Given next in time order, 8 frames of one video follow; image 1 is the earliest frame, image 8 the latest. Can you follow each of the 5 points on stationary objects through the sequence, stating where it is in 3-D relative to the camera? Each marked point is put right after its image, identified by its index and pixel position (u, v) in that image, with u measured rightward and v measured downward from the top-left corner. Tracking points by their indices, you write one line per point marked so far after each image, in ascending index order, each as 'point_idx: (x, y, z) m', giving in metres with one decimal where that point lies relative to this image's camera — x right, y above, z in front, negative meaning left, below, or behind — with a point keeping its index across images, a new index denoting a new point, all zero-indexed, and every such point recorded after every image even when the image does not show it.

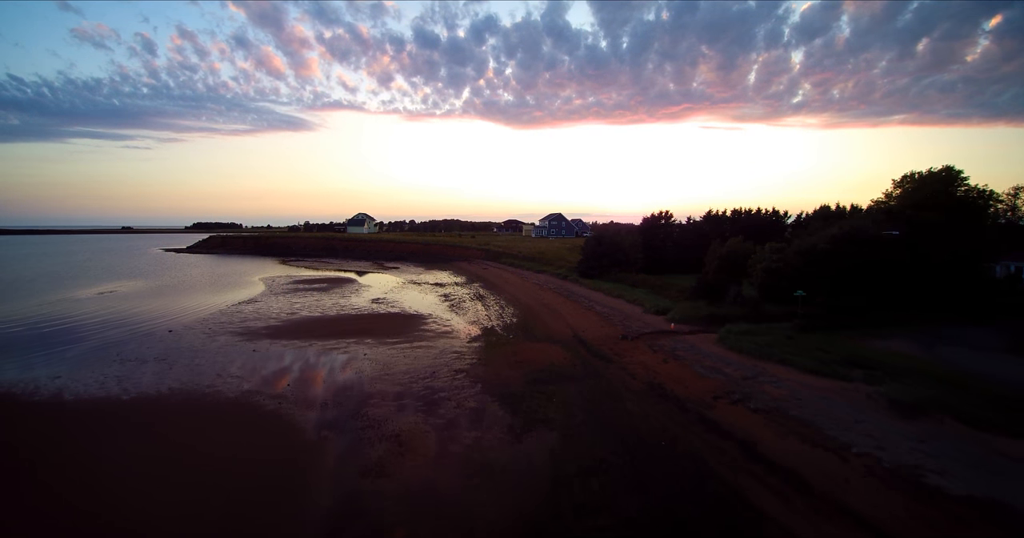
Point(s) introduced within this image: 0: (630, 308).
0: (+4.6, -1.5, +17.2) m
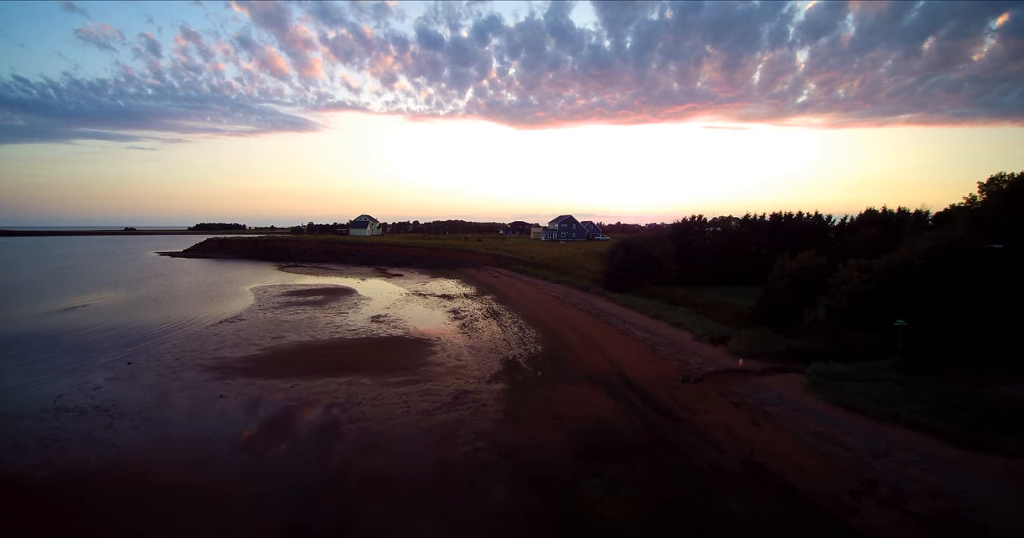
0: (+5.4, -2.1, +14.5) m
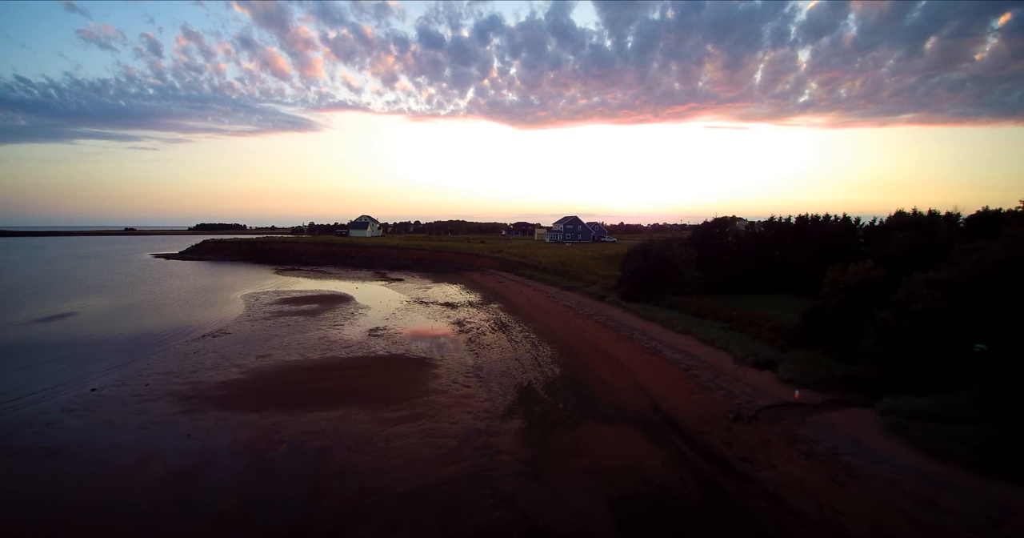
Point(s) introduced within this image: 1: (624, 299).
0: (+5.8, -2.5, +12.8) m
1: (+5.0, -1.4, +20.1) m
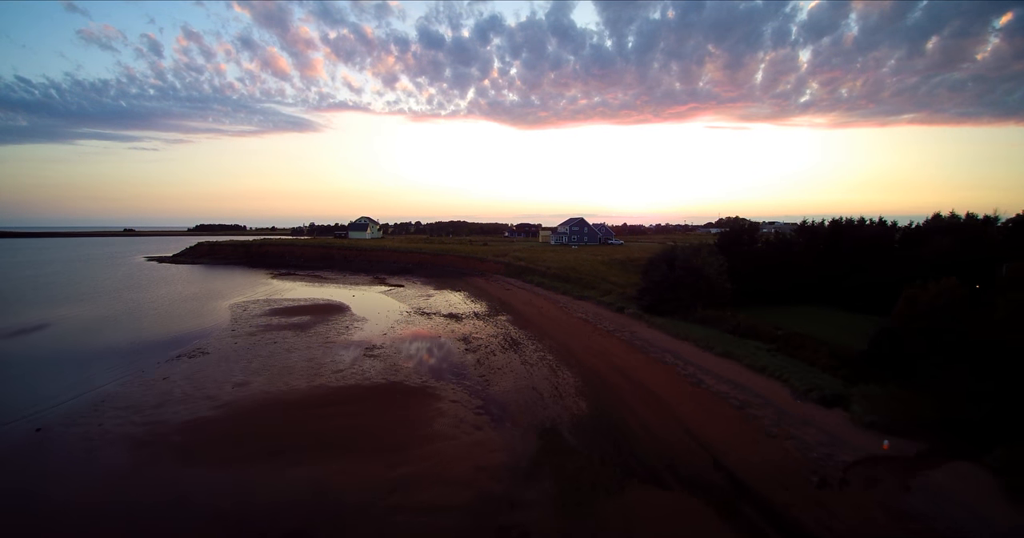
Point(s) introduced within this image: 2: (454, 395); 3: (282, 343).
0: (+6.2, -2.9, +10.9) m
1: (+5.5, -1.8, +18.2) m
2: (-1.6, -3.3, +12.0) m
3: (-8.9, -2.9, +17.6) m
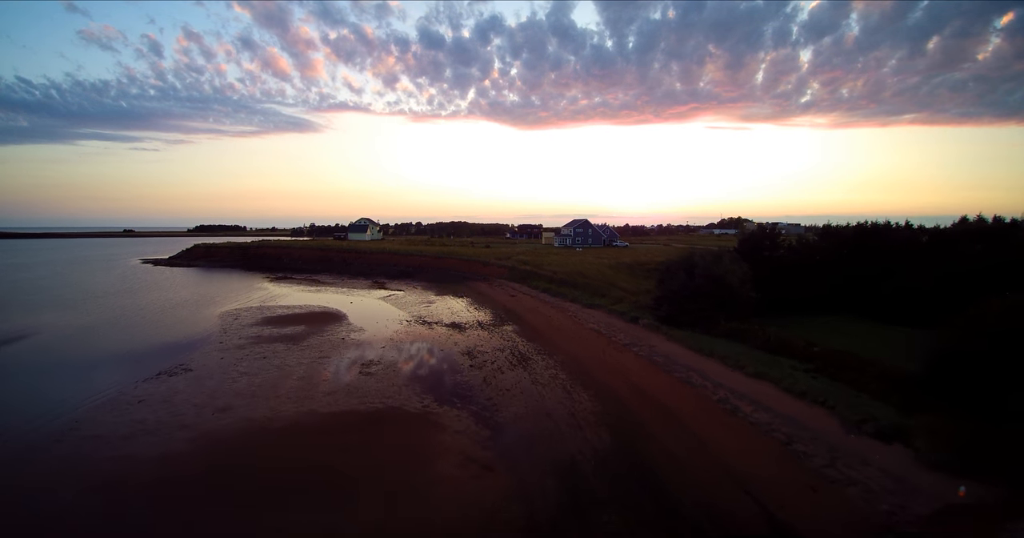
0: (+6.5, -3.2, +9.7) m
1: (+5.8, -2.1, +17.0) m
2: (-1.3, -3.6, +10.8) m
3: (-8.6, -3.2, +16.3) m
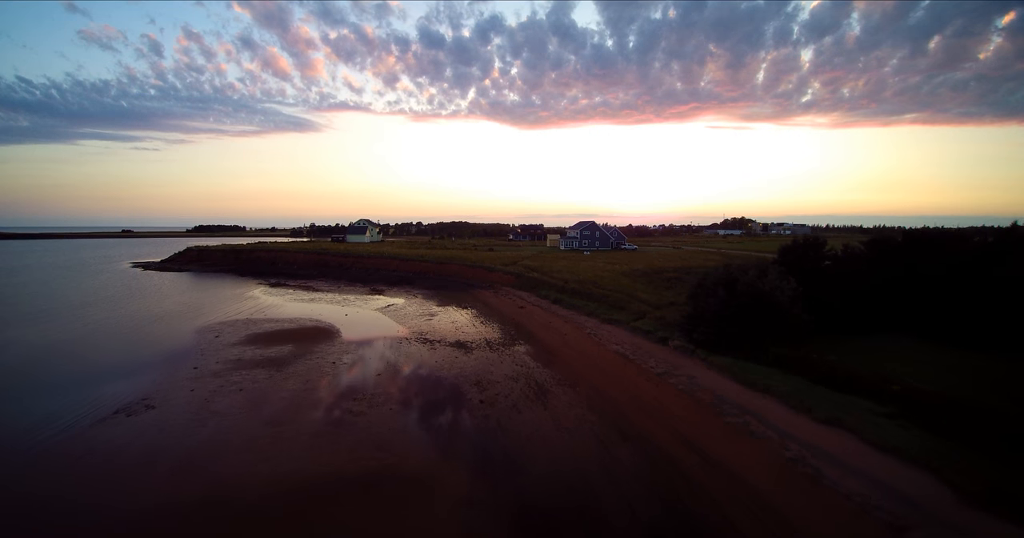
0: (+7.0, -3.7, +7.5) m
1: (+6.2, -2.6, +14.9) m
2: (-0.8, -4.2, +8.7) m
3: (-8.2, -3.7, +14.2) m
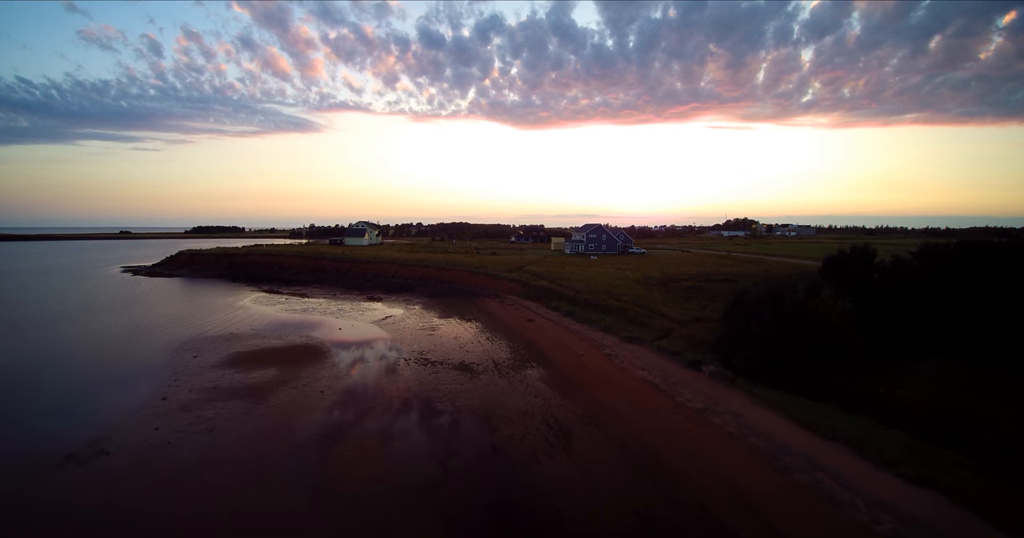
0: (+7.4, -4.2, +5.6) m
1: (+6.6, -3.1, +12.9) m
2: (-0.4, -4.7, +6.7) m
3: (-7.7, -4.2, +12.3) m
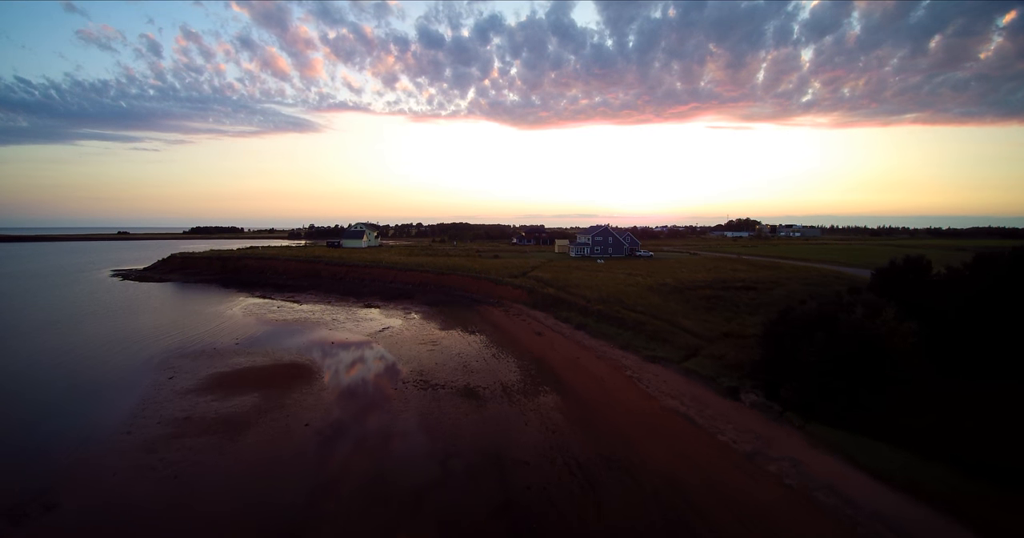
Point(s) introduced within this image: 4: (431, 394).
0: (+7.7, -4.6, +3.9) m
1: (+7.0, -3.5, +11.2) m
2: (-0.1, -5.1, +5.0) m
3: (-7.4, -4.7, +10.5) m
4: (-2.6, -4.2, +14.8) m
